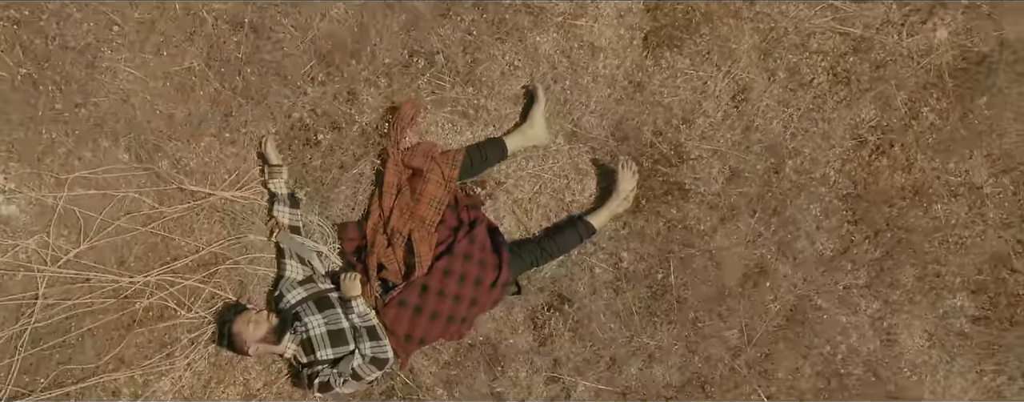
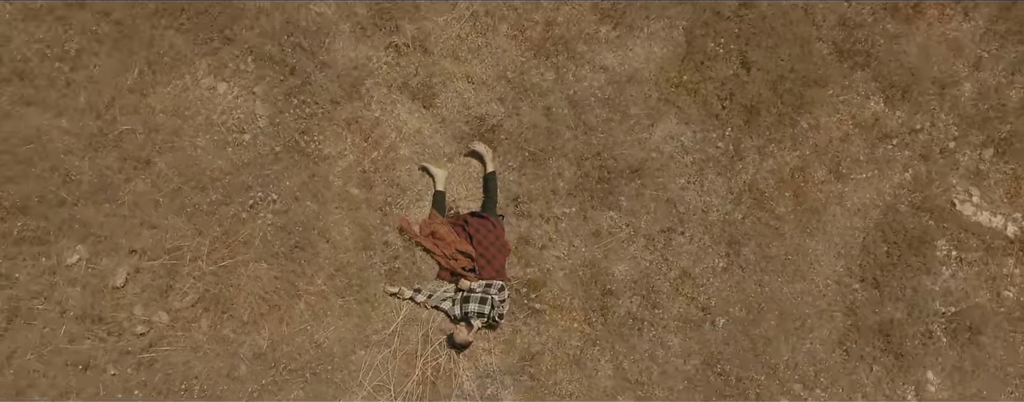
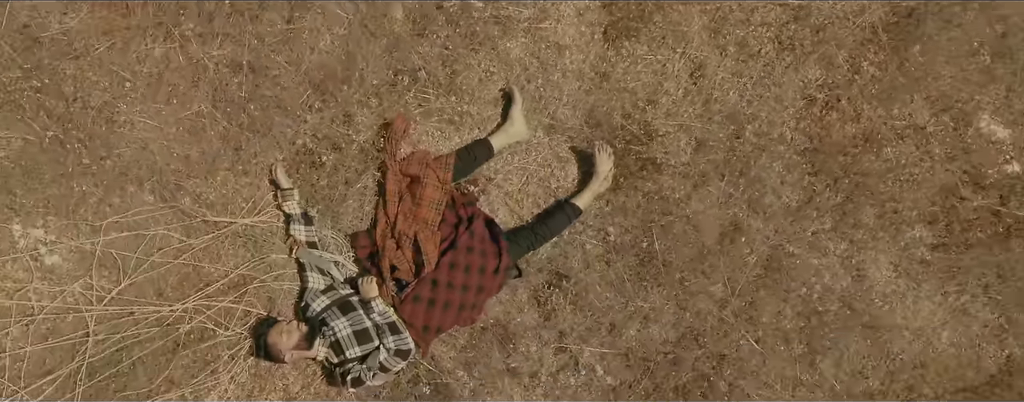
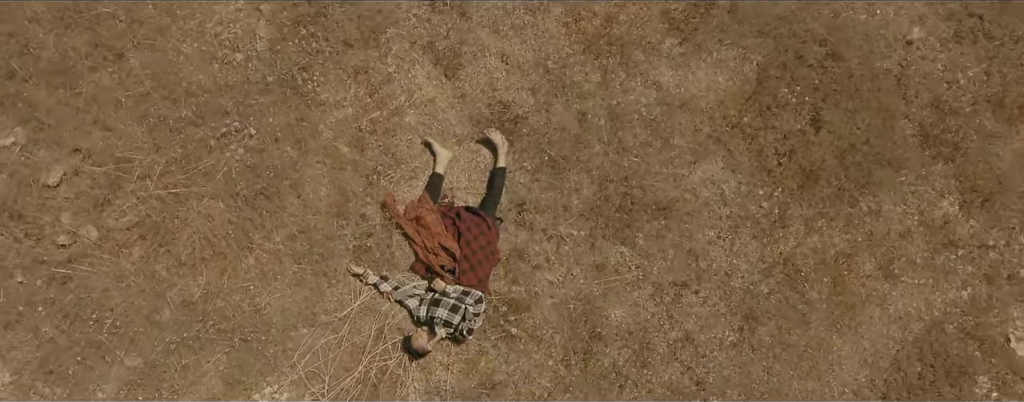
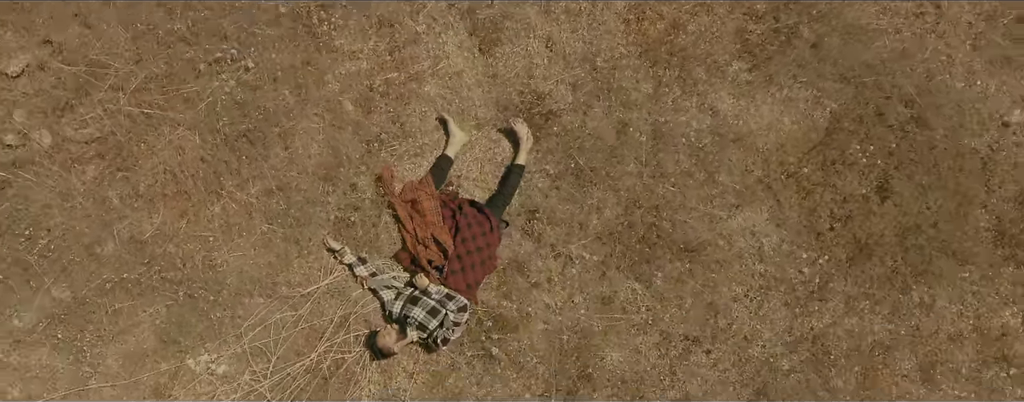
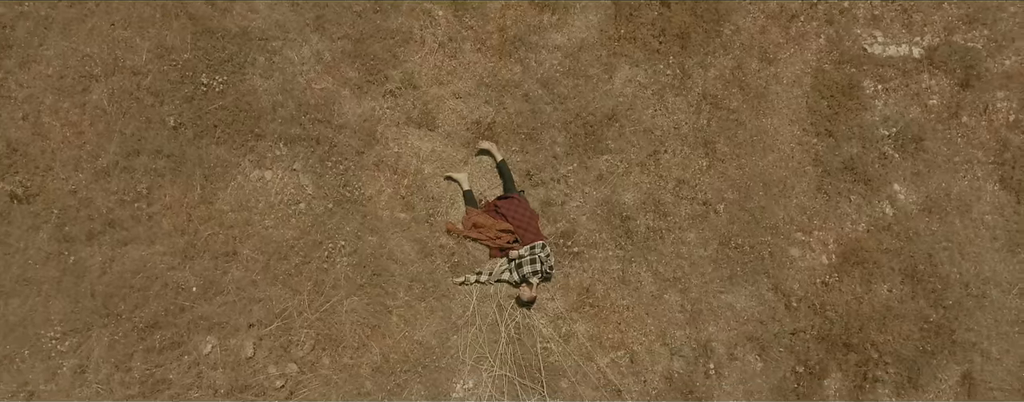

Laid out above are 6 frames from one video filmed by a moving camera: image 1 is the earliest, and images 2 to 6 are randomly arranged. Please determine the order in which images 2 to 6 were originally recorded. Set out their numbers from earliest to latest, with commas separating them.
3, 5, 4, 2, 6
